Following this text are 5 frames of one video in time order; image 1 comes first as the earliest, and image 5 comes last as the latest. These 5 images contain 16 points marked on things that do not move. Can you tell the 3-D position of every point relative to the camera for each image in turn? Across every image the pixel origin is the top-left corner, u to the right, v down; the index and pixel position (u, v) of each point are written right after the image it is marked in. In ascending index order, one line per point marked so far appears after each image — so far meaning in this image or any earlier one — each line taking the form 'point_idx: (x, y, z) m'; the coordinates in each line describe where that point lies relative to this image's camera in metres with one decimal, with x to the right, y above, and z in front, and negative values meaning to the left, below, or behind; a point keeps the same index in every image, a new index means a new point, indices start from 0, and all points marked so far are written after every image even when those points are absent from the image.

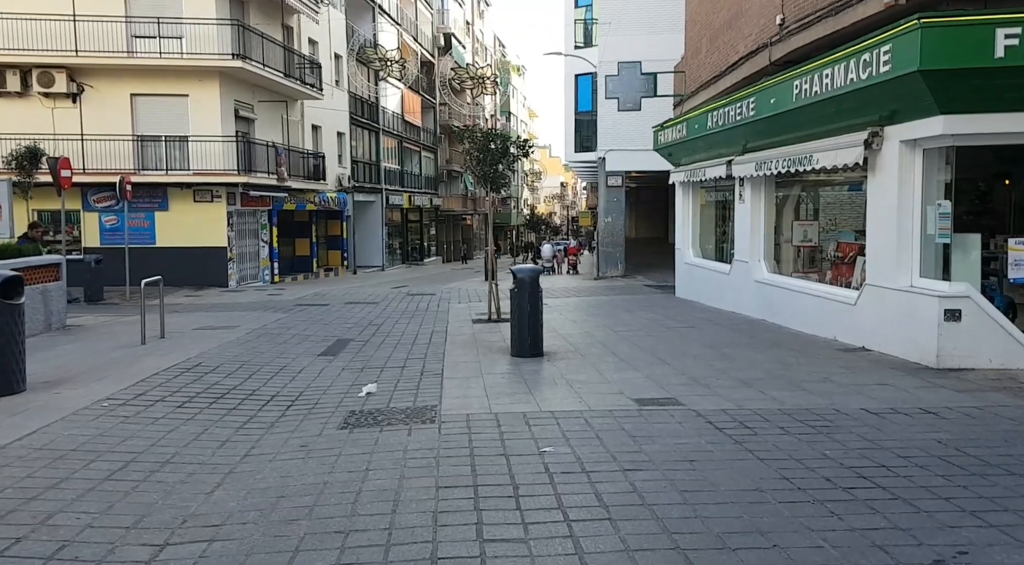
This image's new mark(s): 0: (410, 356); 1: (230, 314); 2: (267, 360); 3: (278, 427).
0: (-1.3, -0.9, +10.1) m
1: (-5.5, -0.6, +15.4) m
2: (-2.9, -0.9, +9.5) m
3: (-1.9, -1.2, +6.3) m
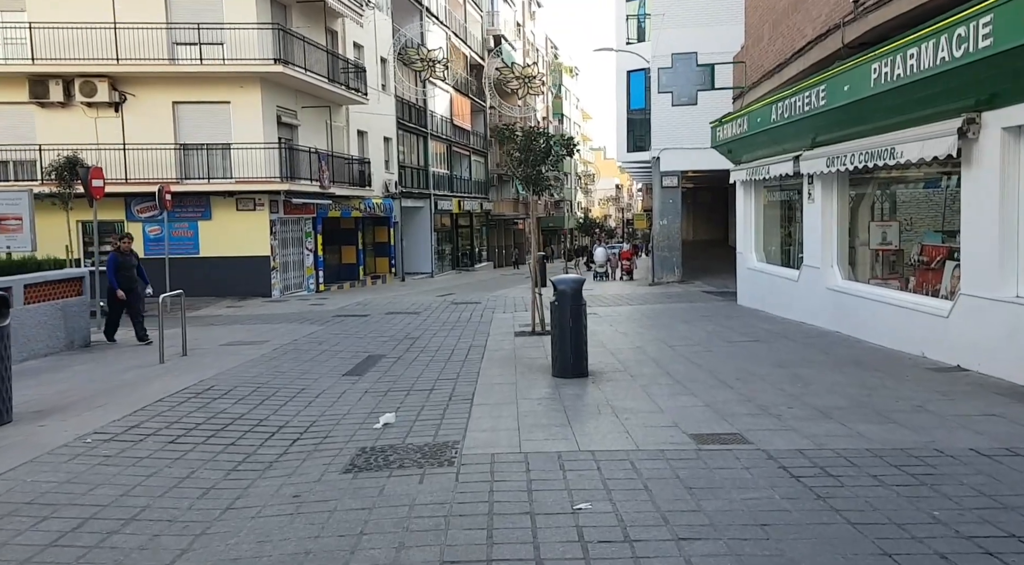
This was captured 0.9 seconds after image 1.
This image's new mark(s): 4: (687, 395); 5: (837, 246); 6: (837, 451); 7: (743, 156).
0: (-0.8, -1.1, +9.2) m
1: (-4.6, -0.8, +14.8) m
2: (-2.5, -1.1, +8.7) m
3: (-1.6, -1.3, +5.5) m
4: (+1.7, -1.1, +7.6) m
5: (+5.0, +0.6, +12.2) m
6: (+2.3, -1.2, +5.6) m
7: (+4.6, +2.5, +15.6) m
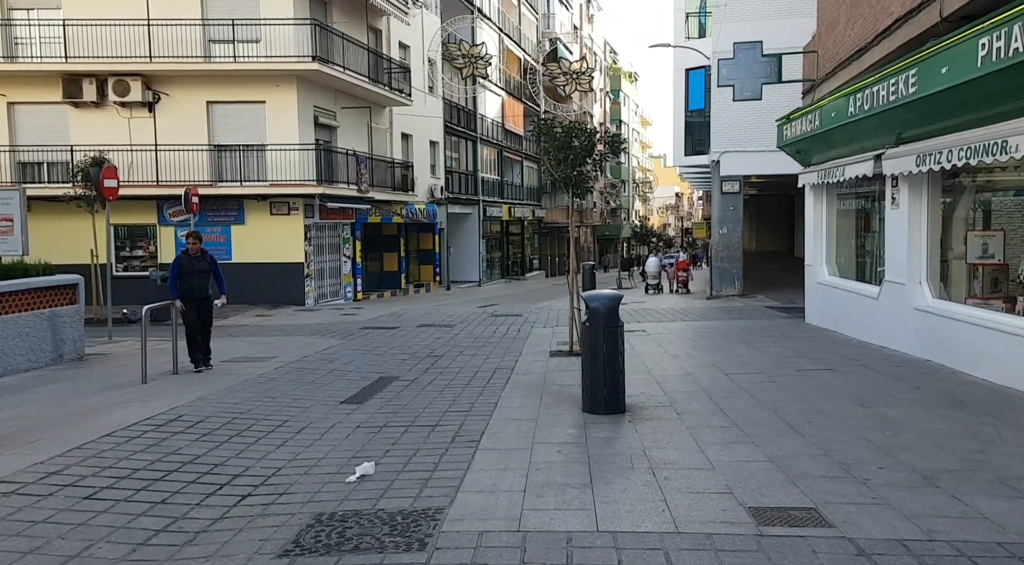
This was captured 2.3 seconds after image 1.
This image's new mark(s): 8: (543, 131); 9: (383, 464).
0: (-0.6, -1.2, +7.9) m
1: (-4.0, -1.0, +13.7) m
2: (-2.3, -1.2, +7.5) m
3: (-1.7, -1.4, +4.2) m
4: (+1.8, -1.2, +6.1) m
5: (+5.5, +0.3, +10.4) m
6: (+2.3, -1.3, +4.1) m
7: (+5.3, +2.2, +13.9) m
8: (+0.5, +2.6, +13.6) m
9: (-0.9, -1.3, +5.7) m
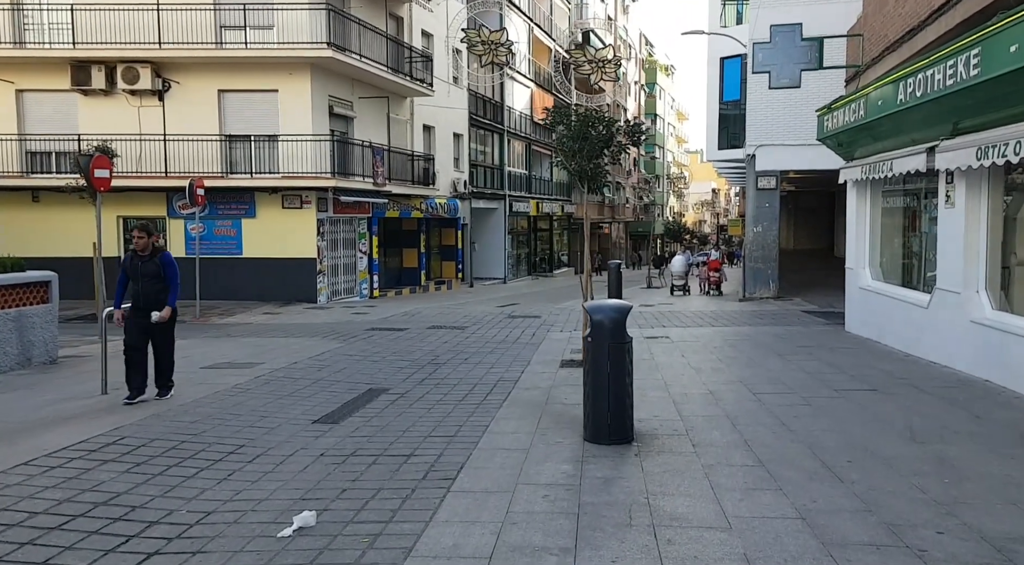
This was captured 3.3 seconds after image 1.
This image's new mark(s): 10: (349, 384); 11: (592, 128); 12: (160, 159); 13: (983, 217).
0: (-0.7, -1.3, +6.9) m
1: (-3.8, -1.0, +12.9) m
2: (-2.4, -1.2, +6.6) m
3: (-1.9, -1.4, +3.3) m
4: (+1.7, -1.3, +5.0) m
5: (+5.5, +0.2, +9.2) m
6: (+2.0, -1.5, +3.0) m
7: (+5.5, +2.1, +12.7) m
8: (+0.7, +2.6, +12.6) m
9: (-1.1, -1.4, +4.8) m
10: (-1.9, -1.2, +9.1) m
11: (+1.3, +2.4, +12.3) m
12: (-8.7, +3.1, +19.6) m
13: (+5.5, +0.8, +9.2) m
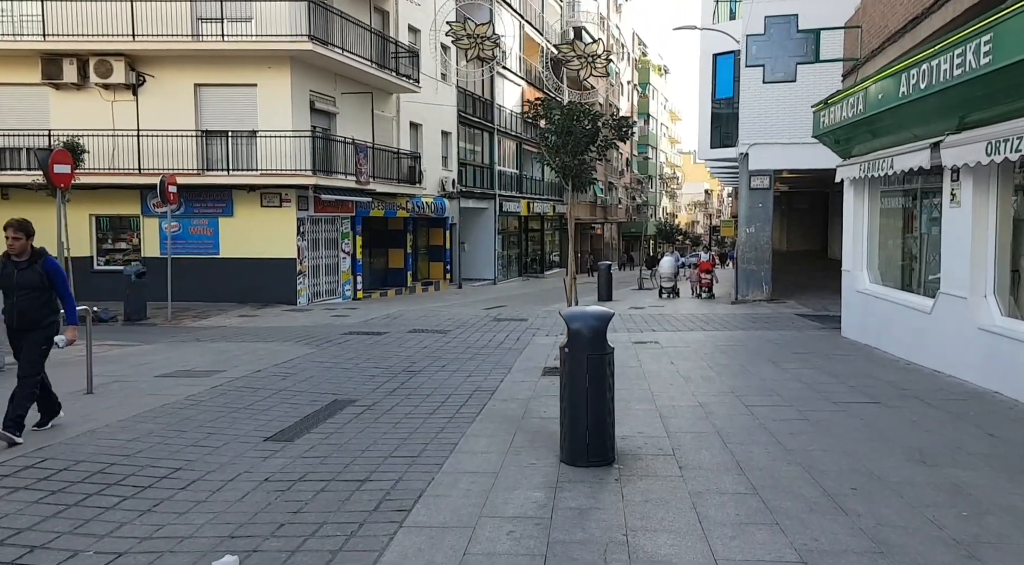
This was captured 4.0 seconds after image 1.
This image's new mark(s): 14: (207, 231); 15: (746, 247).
0: (-0.9, -1.3, +6.3) m
1: (-4.1, -1.0, +12.2) m
2: (-2.6, -1.3, +6.0) m
3: (-2.1, -1.5, +2.7) m
4: (+1.4, -1.4, +4.4) m
5: (+5.3, +0.2, +8.6) m
6: (+1.8, -1.5, +2.4) m
7: (+5.3, +2.1, +12.1) m
8: (+0.5, +2.5, +12.0) m
9: (-1.3, -1.4, +4.1) m
10: (-2.1, -1.2, +8.5) m
11: (+1.0, +2.4, +11.7) m
12: (-9.0, +3.0, +18.9) m
13: (+5.3, +0.7, +8.7) m
14: (-7.5, +1.3, +19.4) m
15: (+5.8, +0.9, +19.7) m
